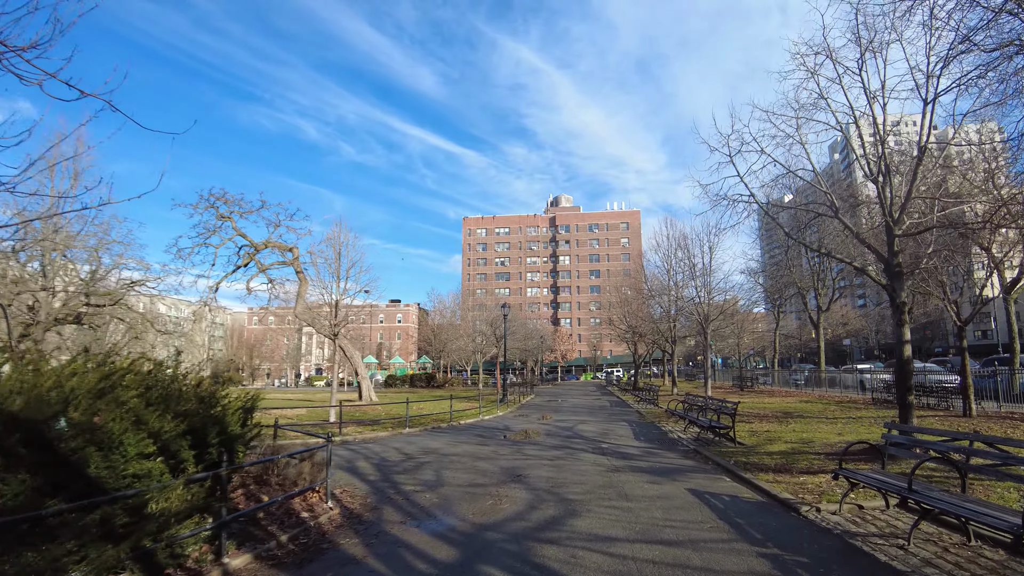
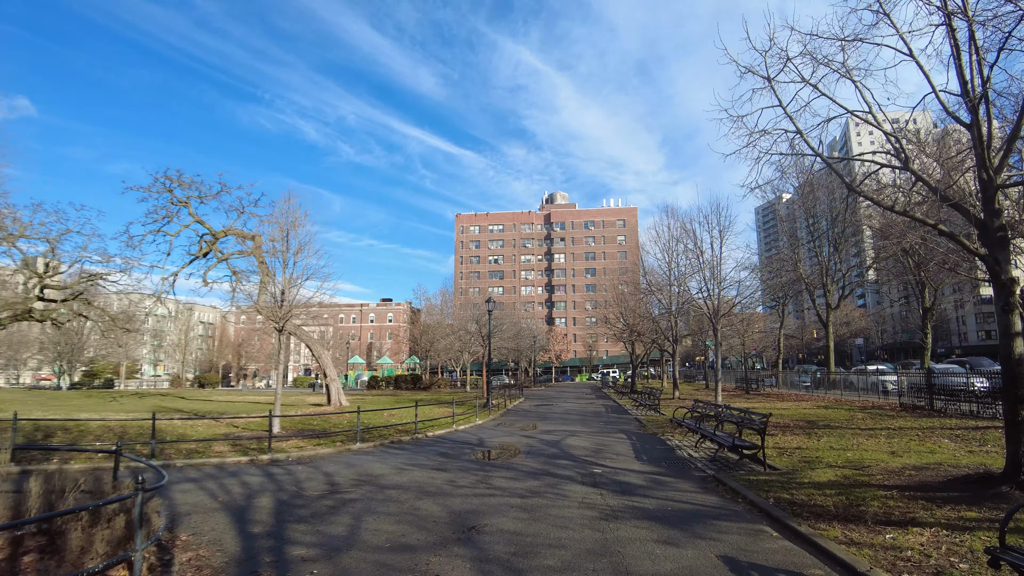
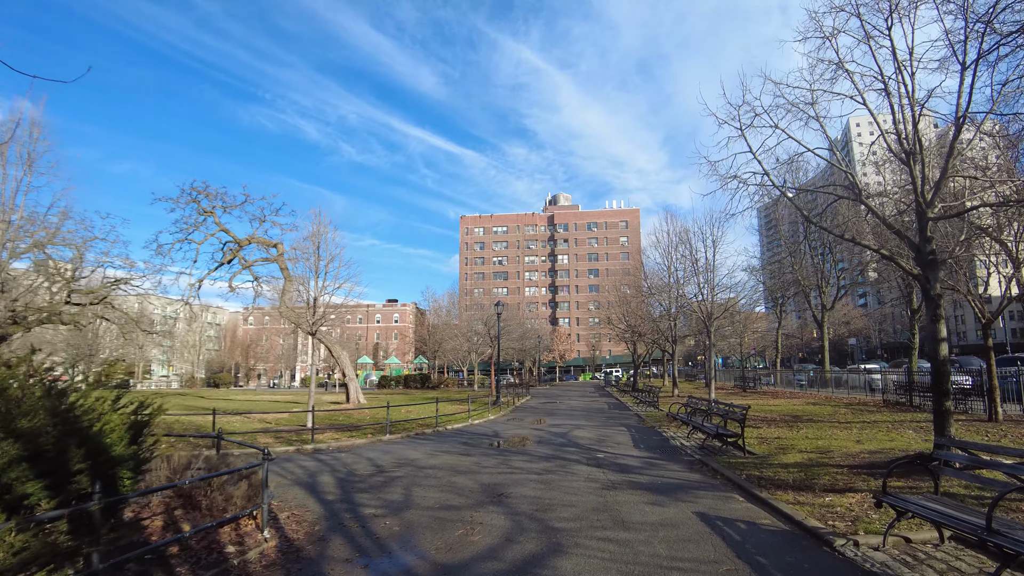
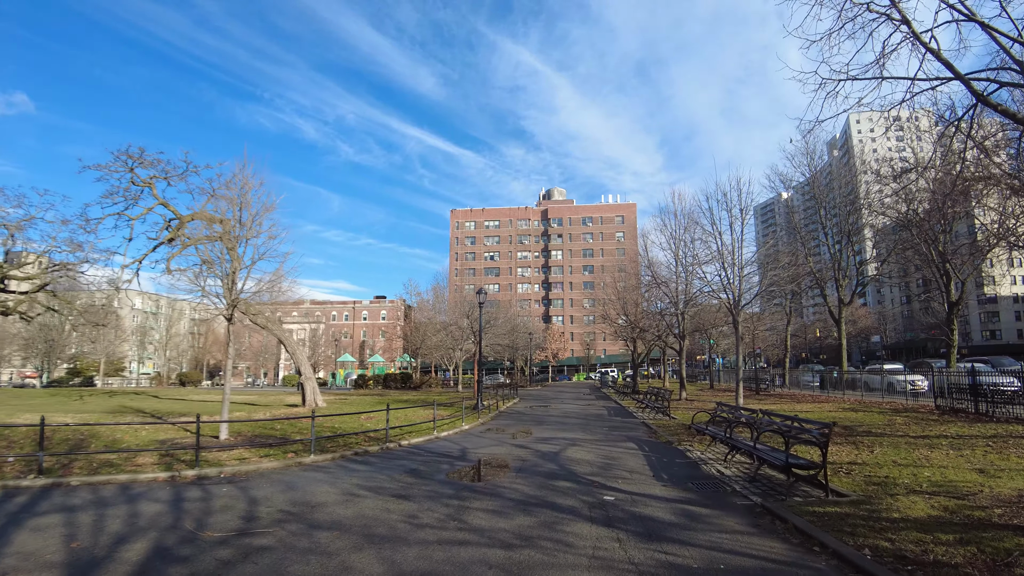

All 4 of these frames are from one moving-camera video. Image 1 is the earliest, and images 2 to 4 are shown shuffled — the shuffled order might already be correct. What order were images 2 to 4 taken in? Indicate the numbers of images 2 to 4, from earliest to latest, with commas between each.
3, 2, 4
